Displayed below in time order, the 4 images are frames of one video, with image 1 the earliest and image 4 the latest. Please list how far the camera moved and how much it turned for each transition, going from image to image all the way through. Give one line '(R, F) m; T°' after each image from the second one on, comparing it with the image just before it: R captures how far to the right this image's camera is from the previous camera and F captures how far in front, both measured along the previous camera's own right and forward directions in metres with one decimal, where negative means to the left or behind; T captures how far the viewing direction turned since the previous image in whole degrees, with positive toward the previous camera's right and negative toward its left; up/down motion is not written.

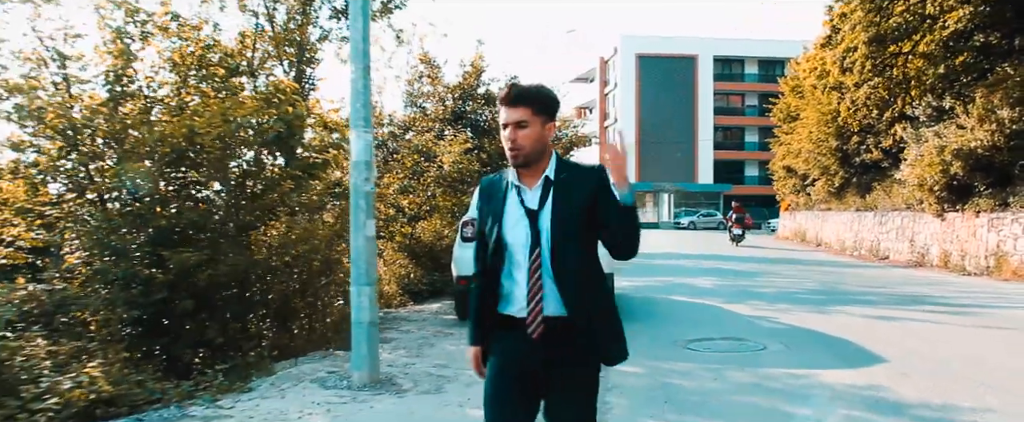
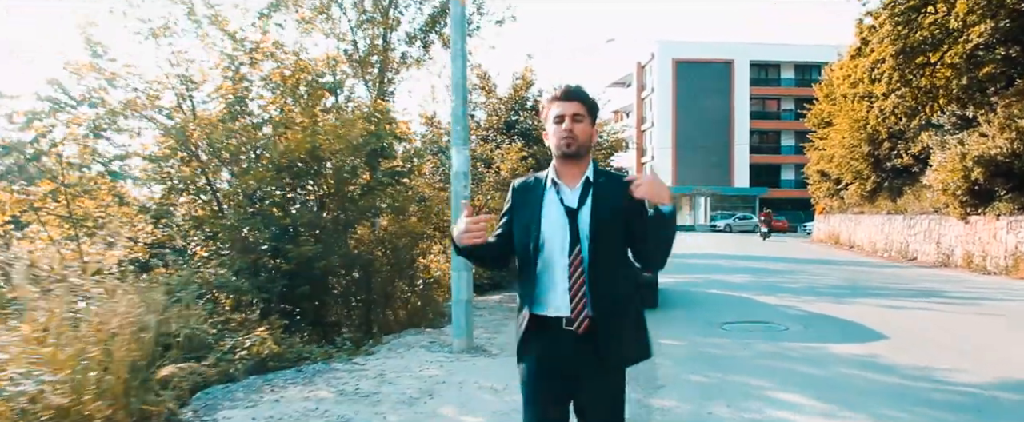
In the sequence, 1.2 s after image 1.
(-0.3, -1.3) m; -3°
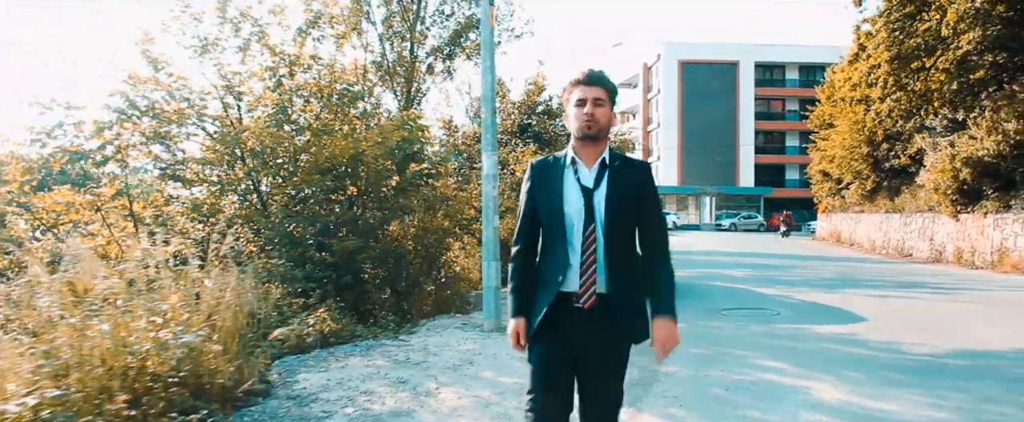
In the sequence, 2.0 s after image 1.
(-0.2, -0.9) m; 0°
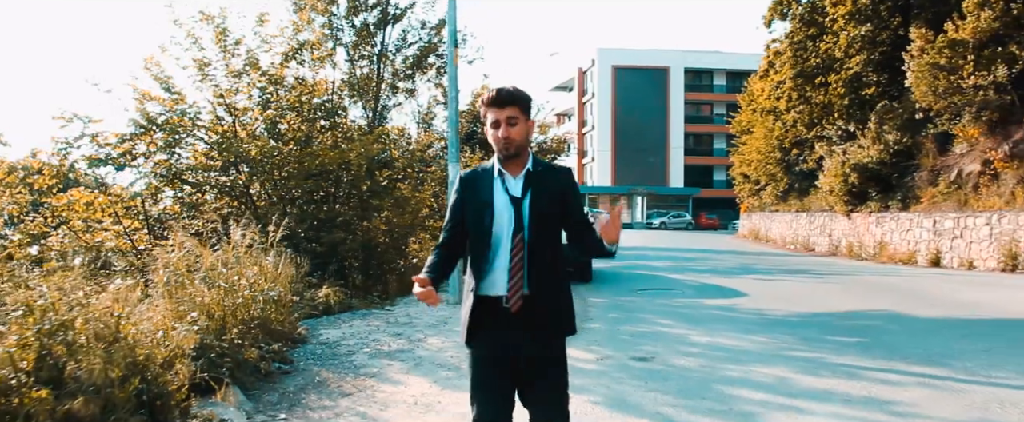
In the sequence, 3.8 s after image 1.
(-0.3, -1.9) m; +5°
